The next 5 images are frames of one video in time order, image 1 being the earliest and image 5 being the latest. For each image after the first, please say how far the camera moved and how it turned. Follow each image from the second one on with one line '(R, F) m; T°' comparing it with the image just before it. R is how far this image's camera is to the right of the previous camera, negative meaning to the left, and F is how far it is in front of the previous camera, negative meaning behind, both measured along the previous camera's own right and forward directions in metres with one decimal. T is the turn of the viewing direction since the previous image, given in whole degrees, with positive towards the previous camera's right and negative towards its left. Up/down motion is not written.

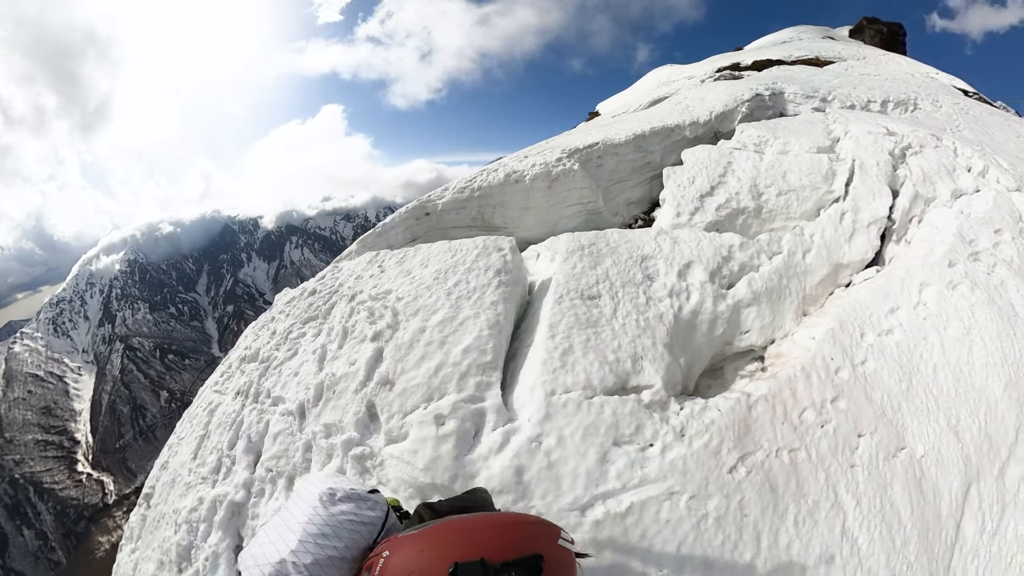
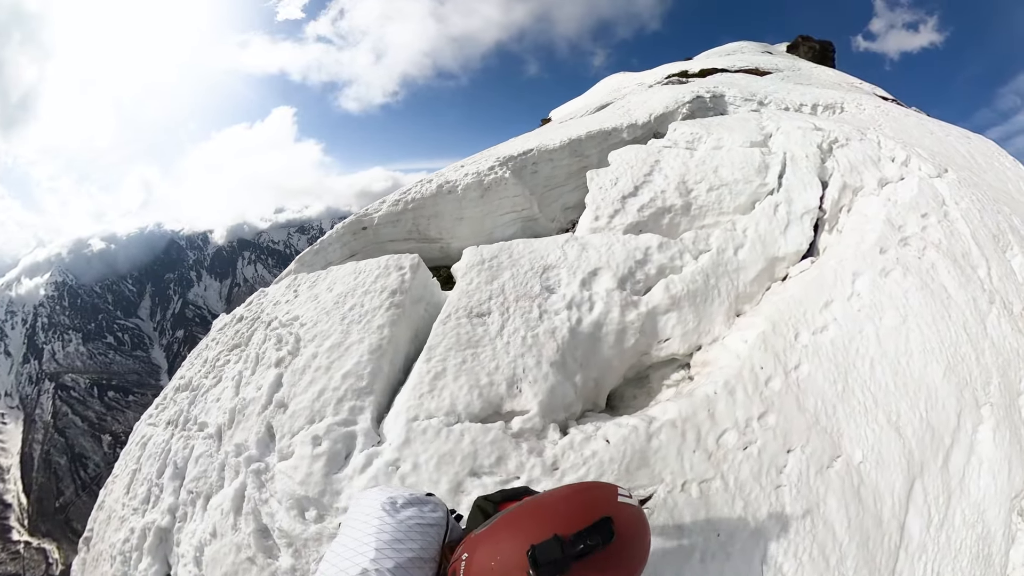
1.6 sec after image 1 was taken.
(+0.7, +0.7) m; +5°
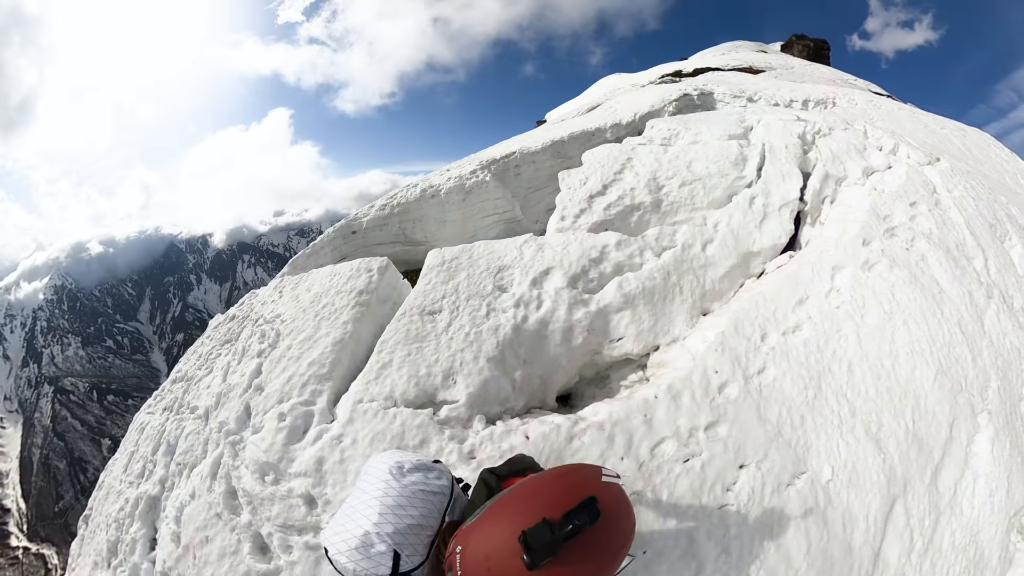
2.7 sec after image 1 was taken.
(+0.6, +0.5) m; 0°
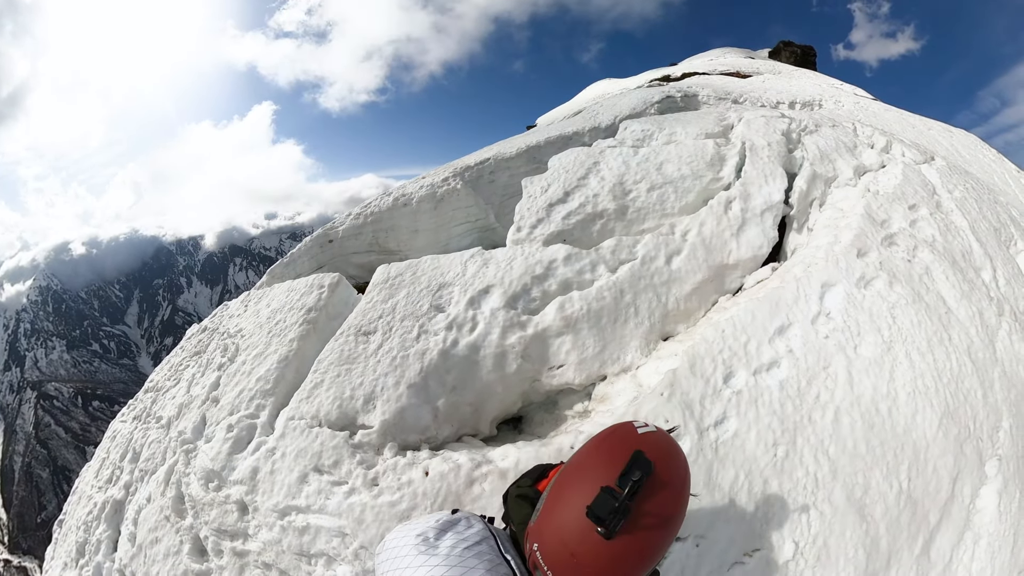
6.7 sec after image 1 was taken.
(+0.6, +0.8) m; +1°
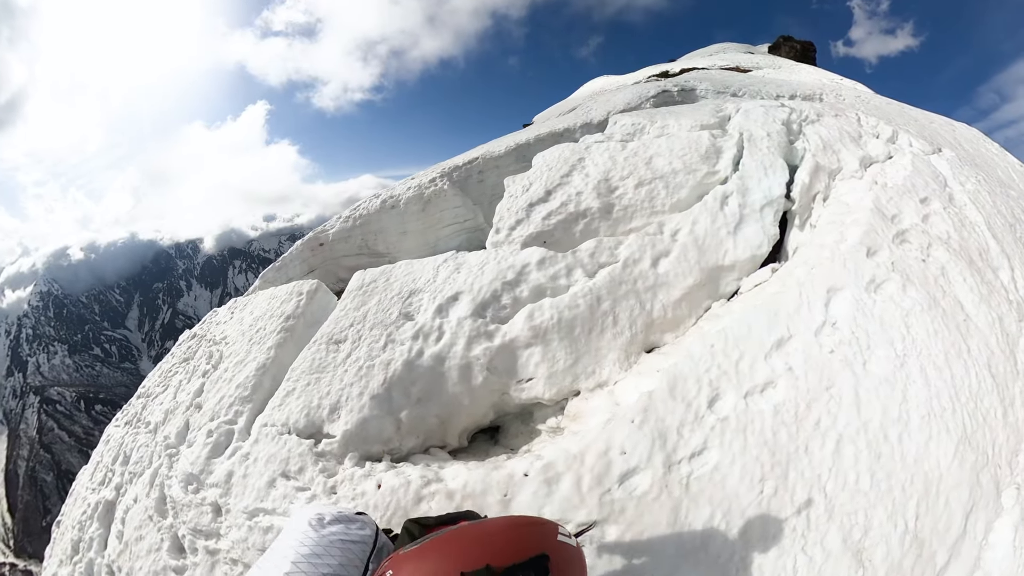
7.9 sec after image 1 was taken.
(+0.3, +0.4) m; 0°
